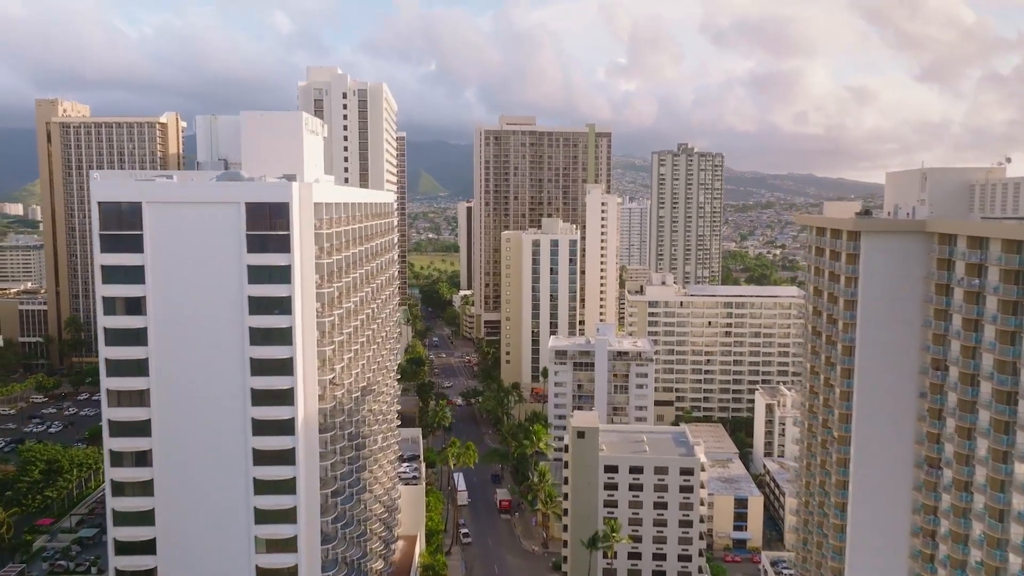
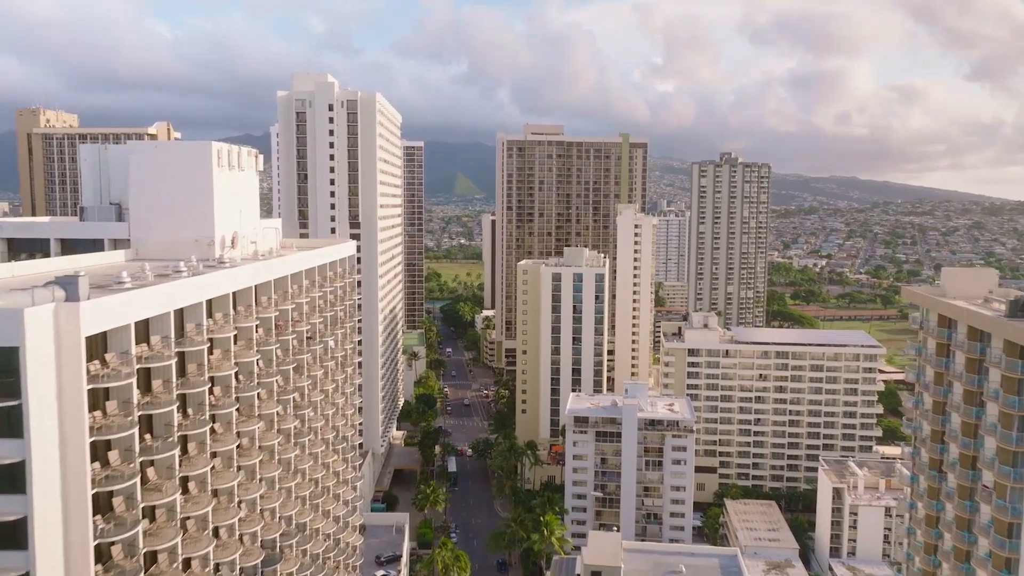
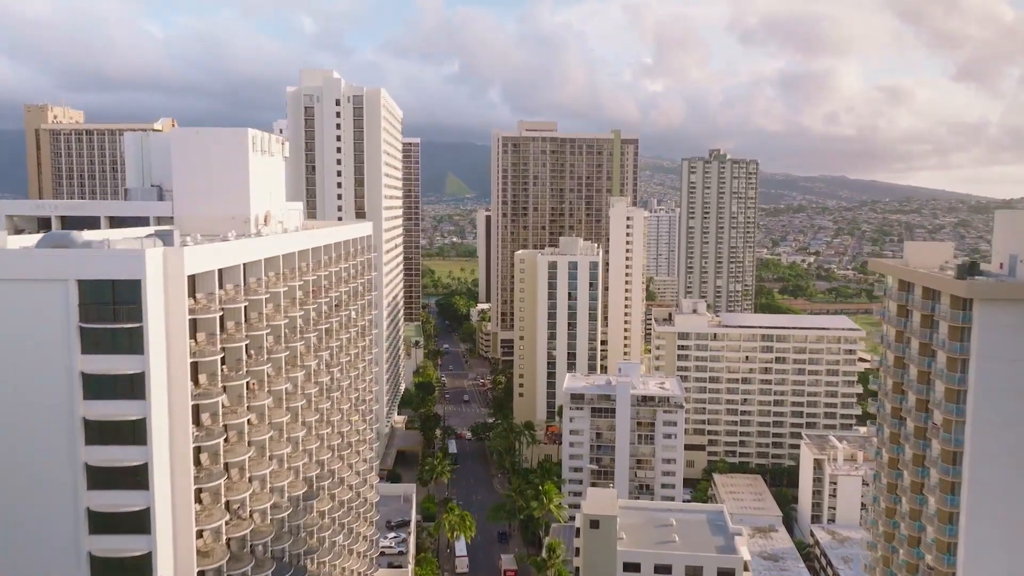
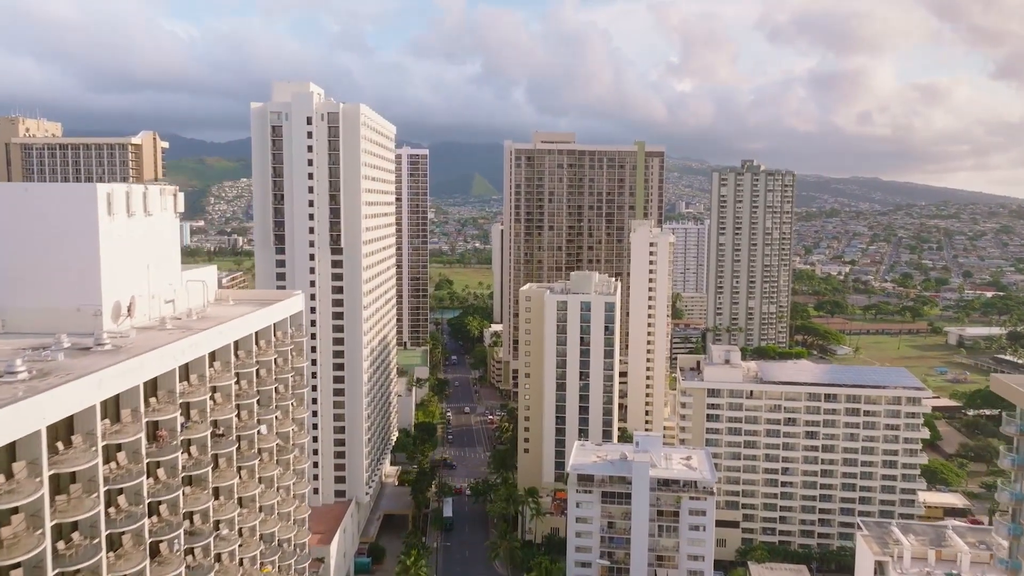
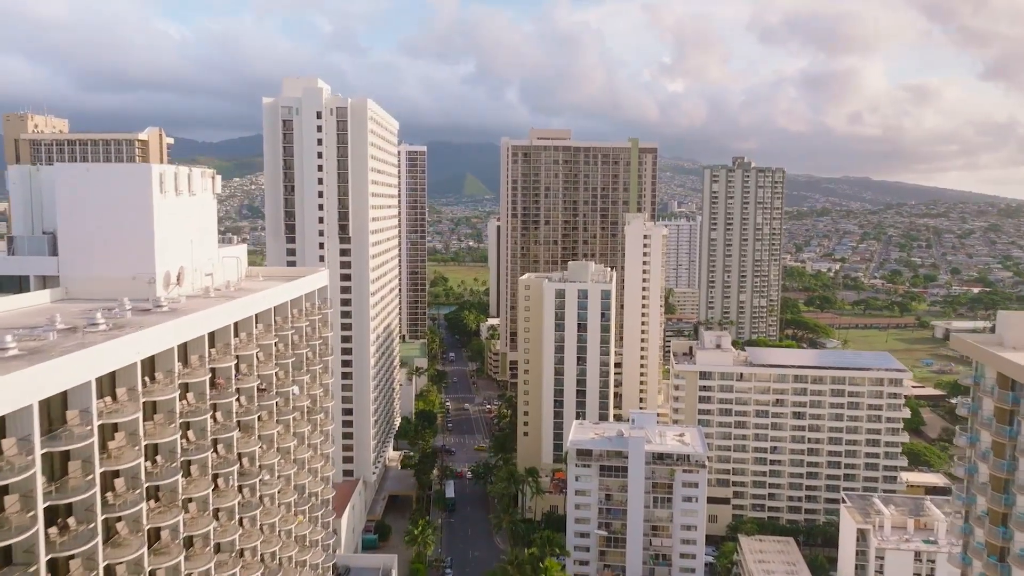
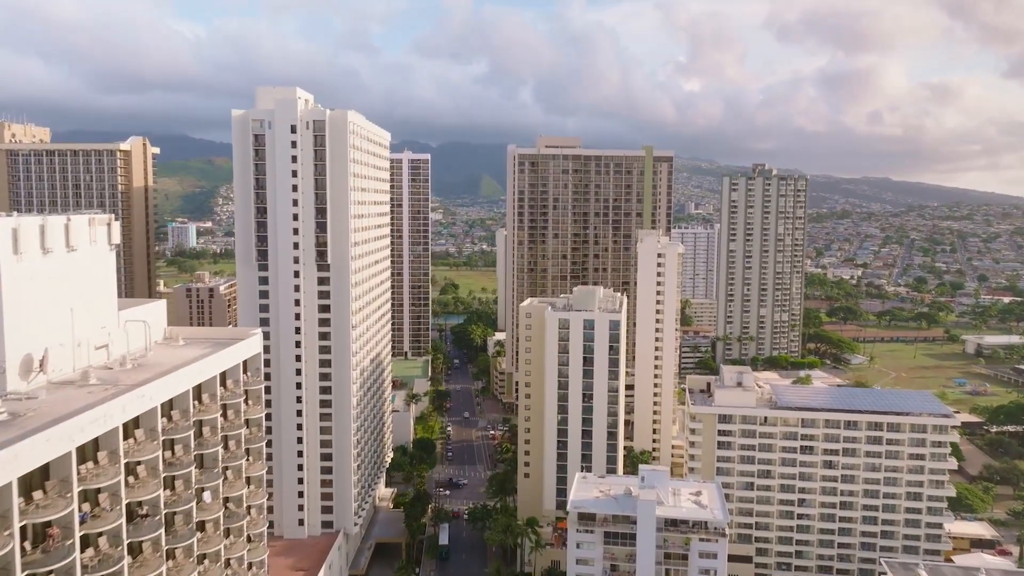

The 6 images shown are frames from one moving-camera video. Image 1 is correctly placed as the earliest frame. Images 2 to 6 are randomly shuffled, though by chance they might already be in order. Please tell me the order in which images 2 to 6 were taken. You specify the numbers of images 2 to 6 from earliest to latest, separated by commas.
3, 2, 5, 4, 6
